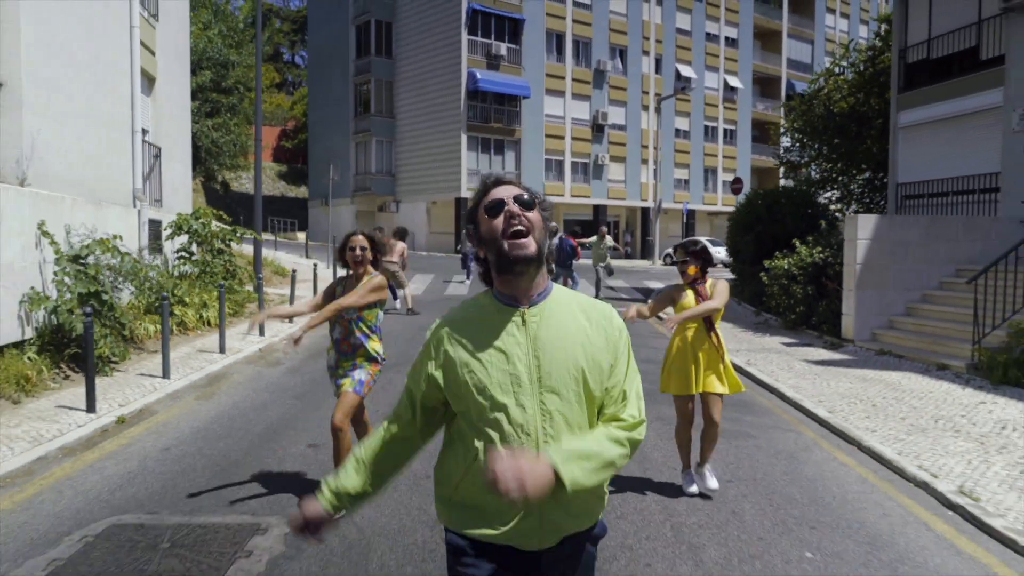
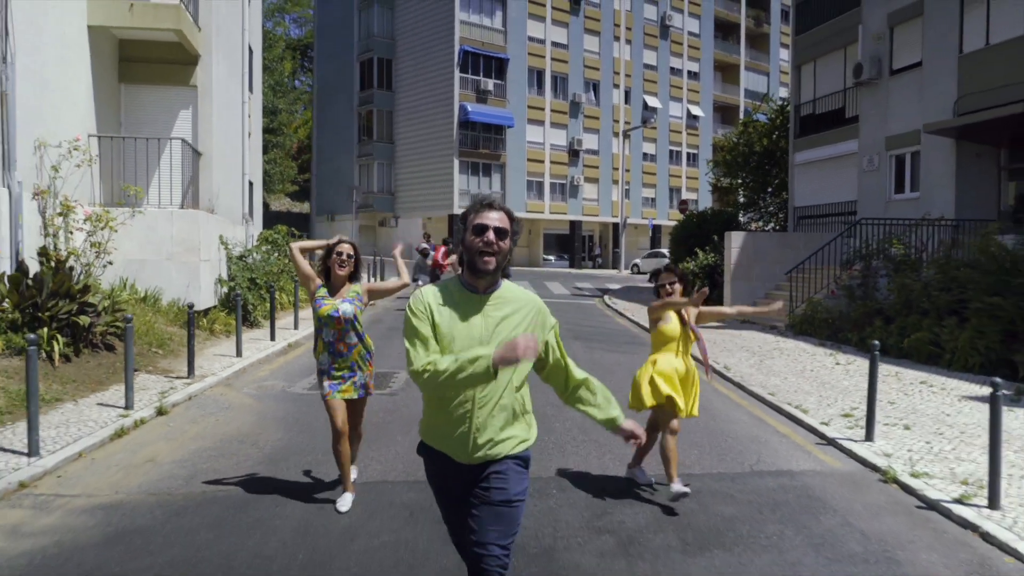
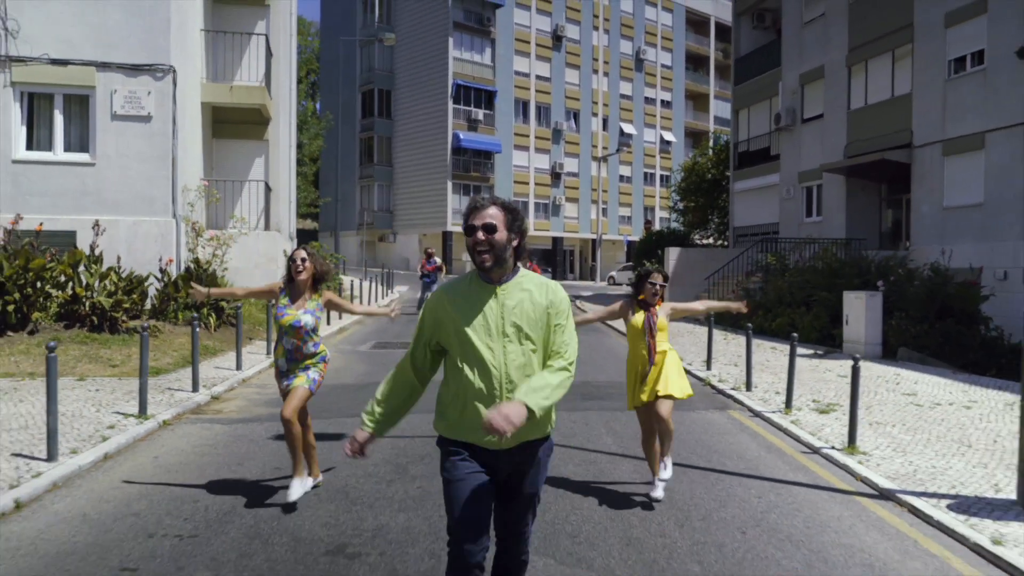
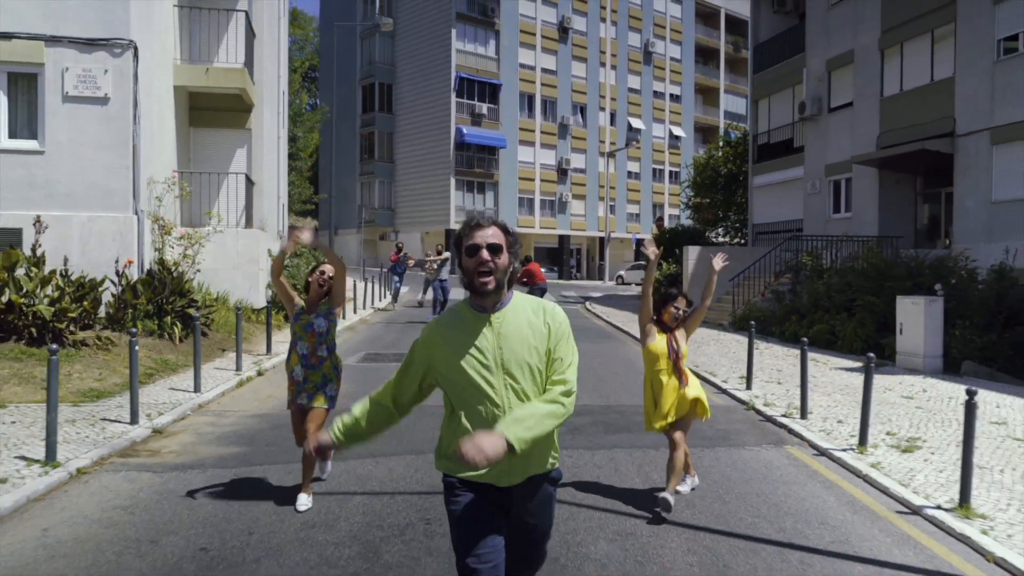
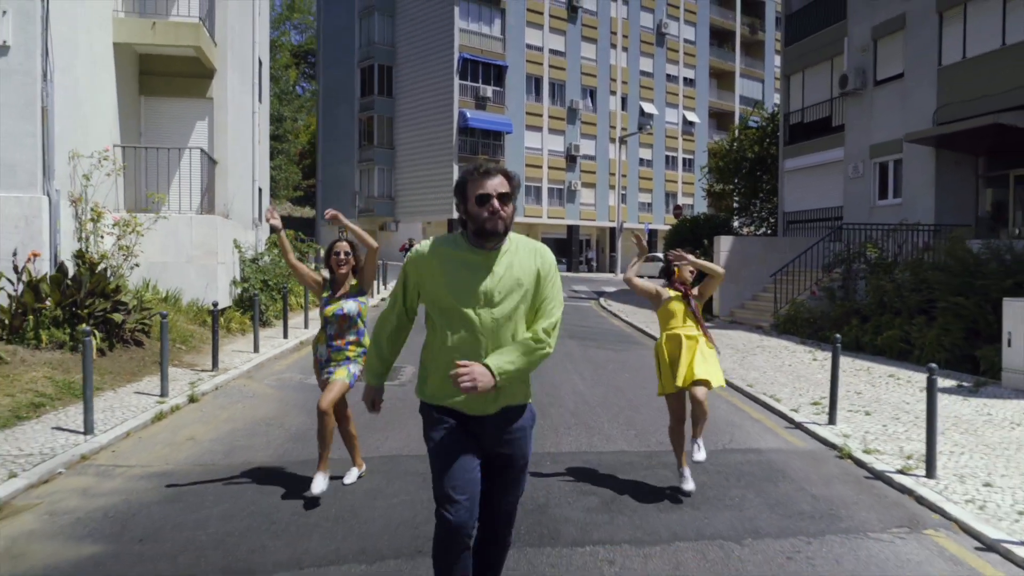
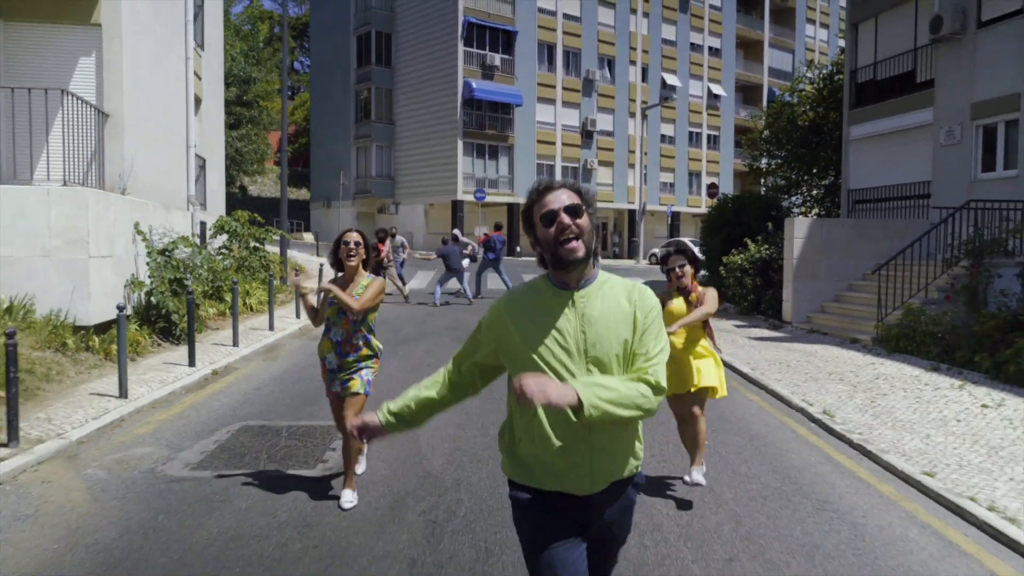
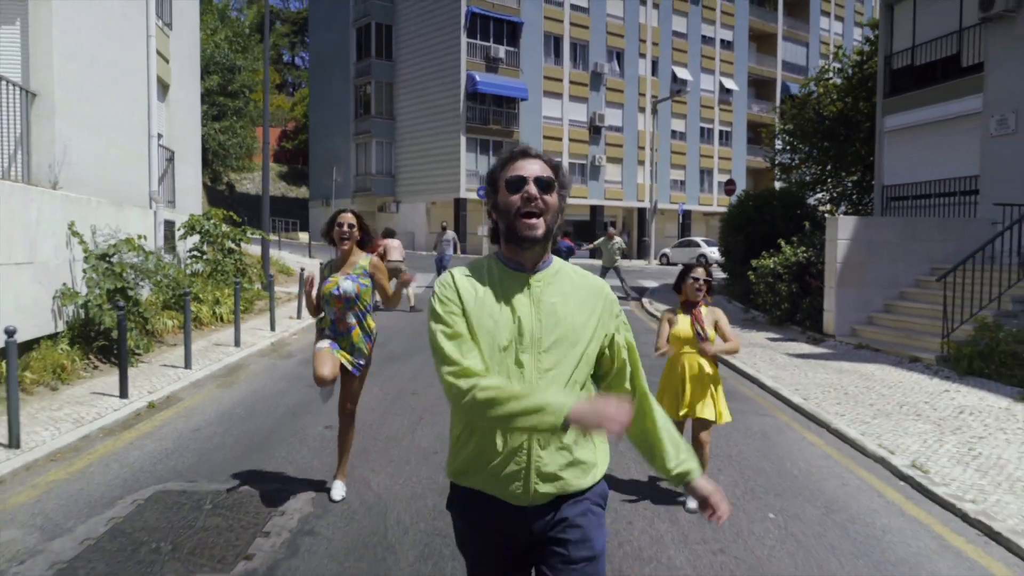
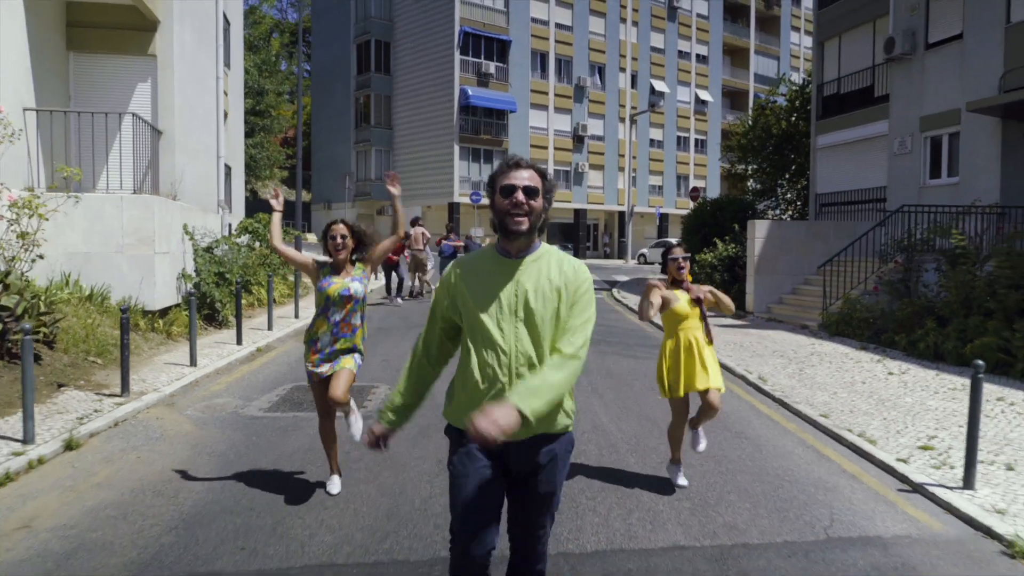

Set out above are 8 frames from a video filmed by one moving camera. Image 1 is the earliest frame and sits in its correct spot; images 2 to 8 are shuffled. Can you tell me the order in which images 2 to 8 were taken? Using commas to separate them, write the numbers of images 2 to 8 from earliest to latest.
7, 6, 8, 2, 5, 4, 3
